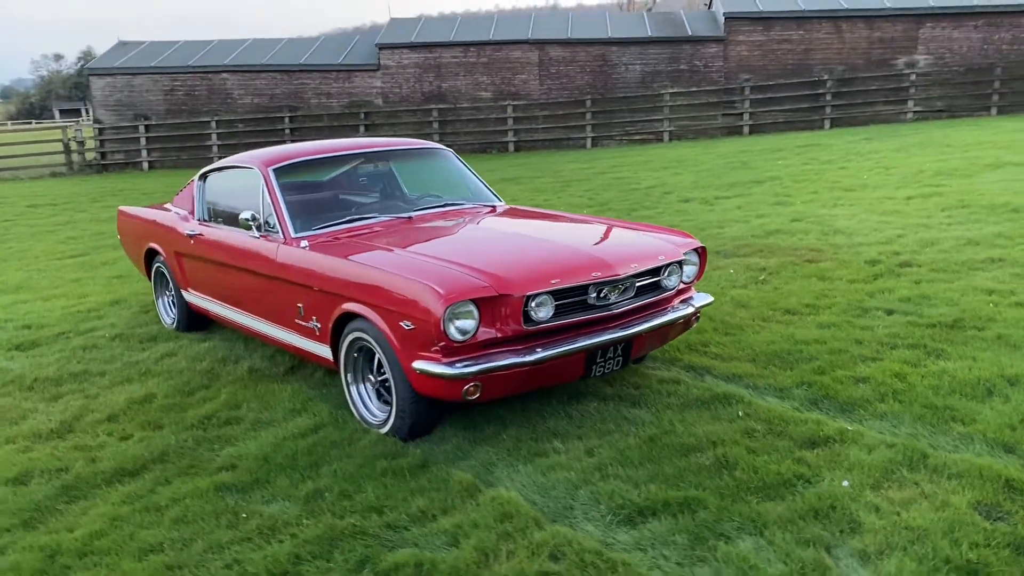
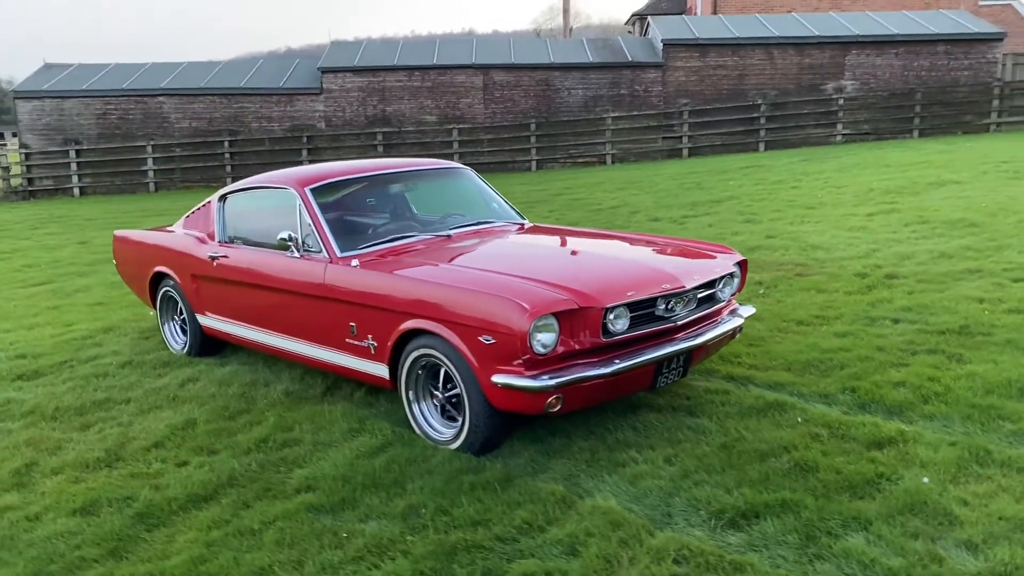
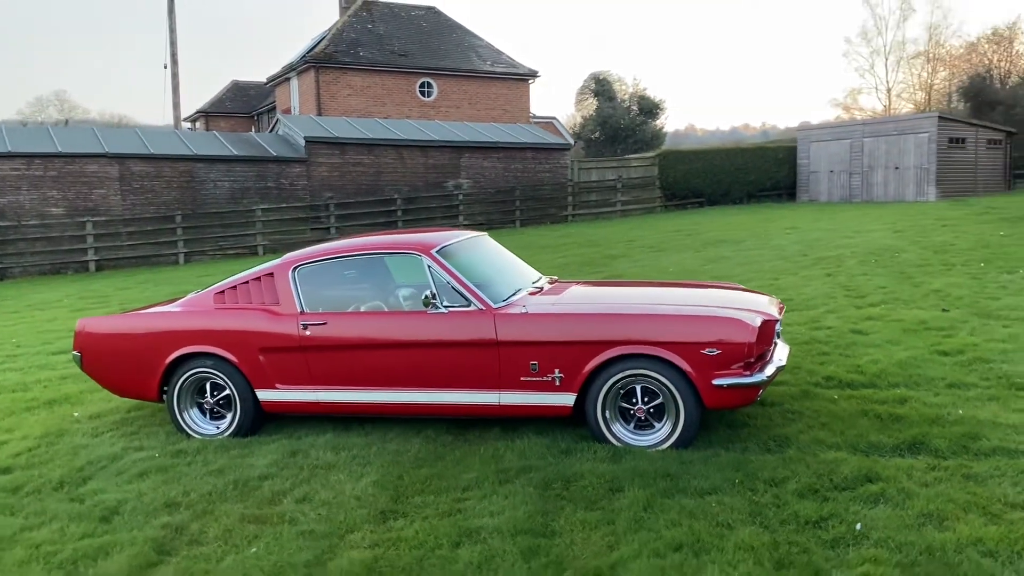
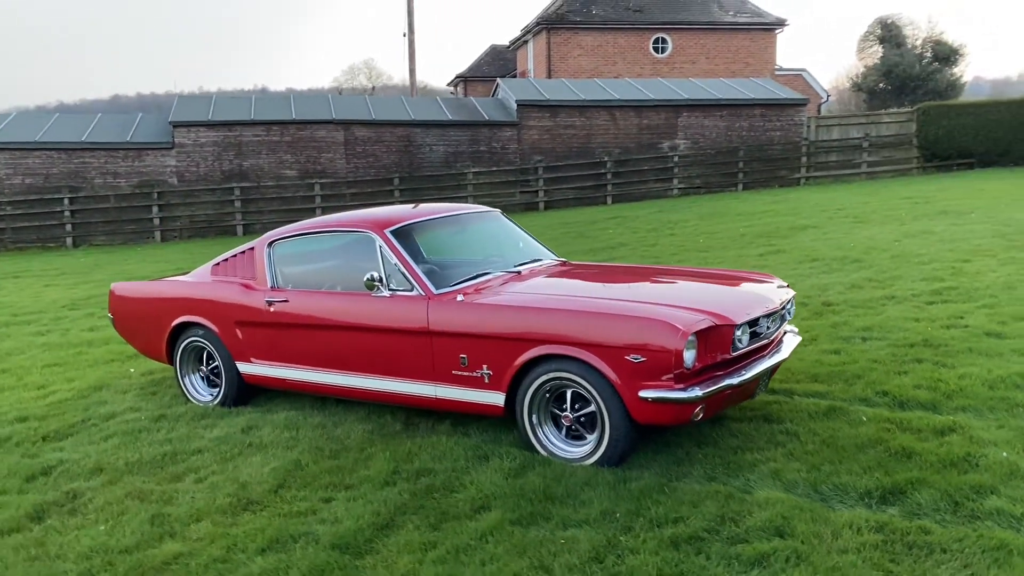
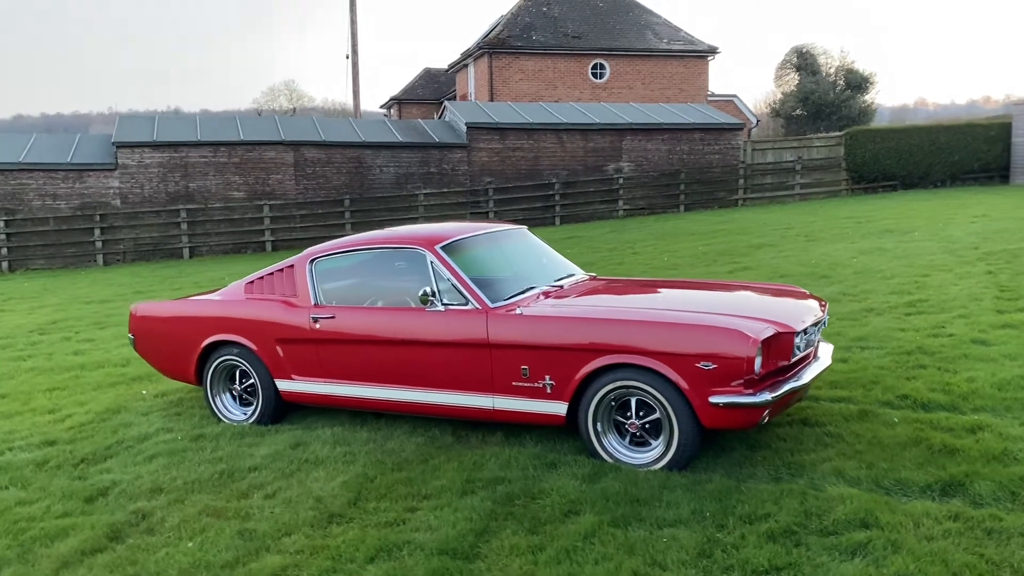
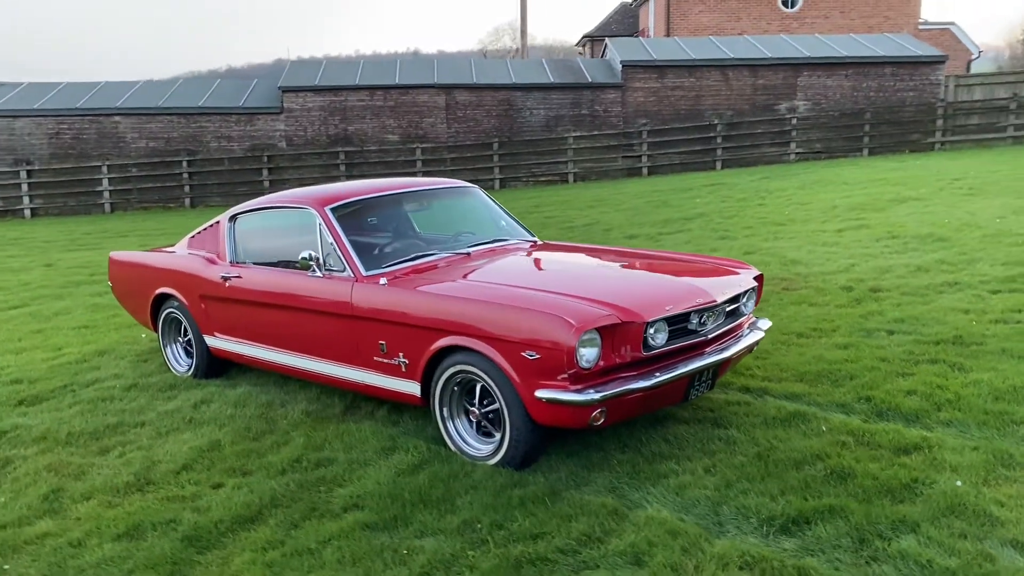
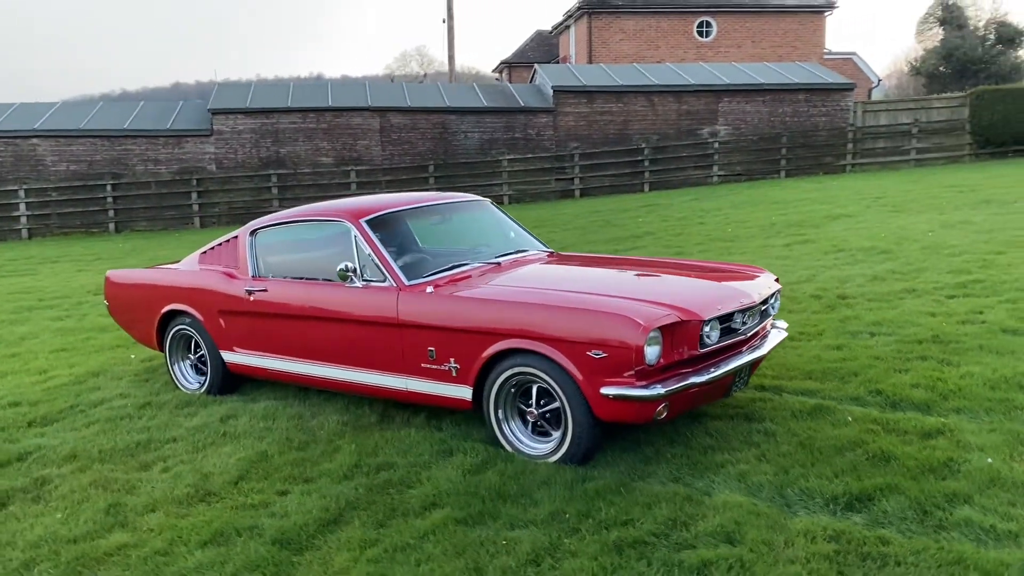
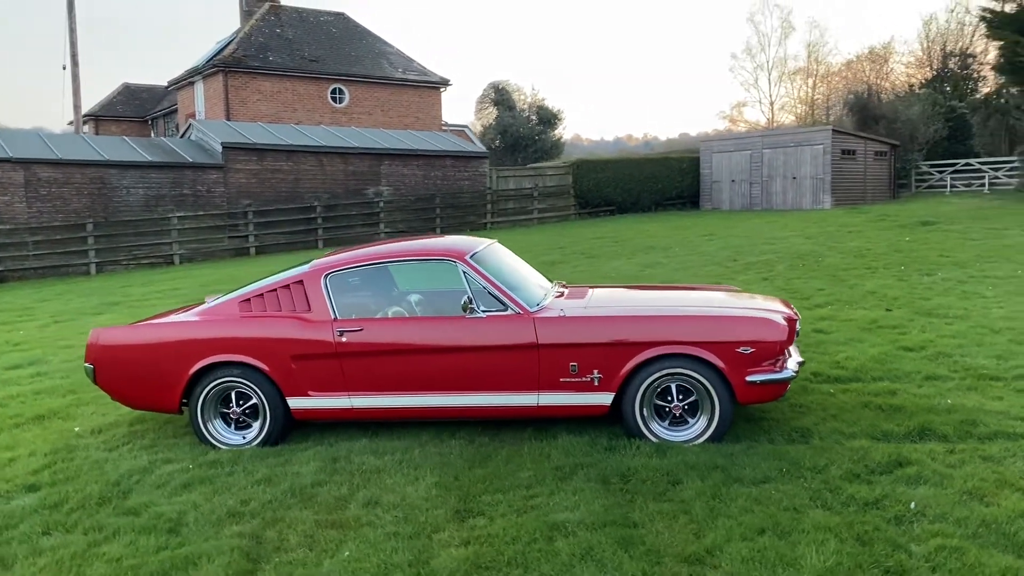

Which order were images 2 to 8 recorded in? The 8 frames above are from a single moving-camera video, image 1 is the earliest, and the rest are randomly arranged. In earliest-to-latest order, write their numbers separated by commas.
2, 6, 7, 4, 5, 3, 8
